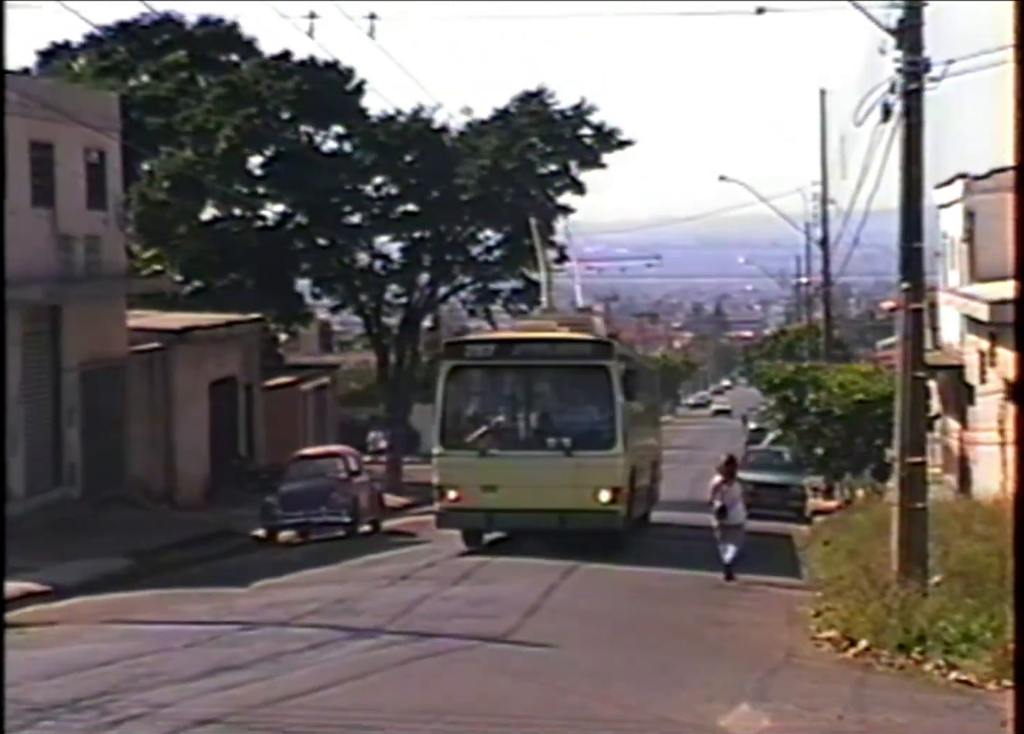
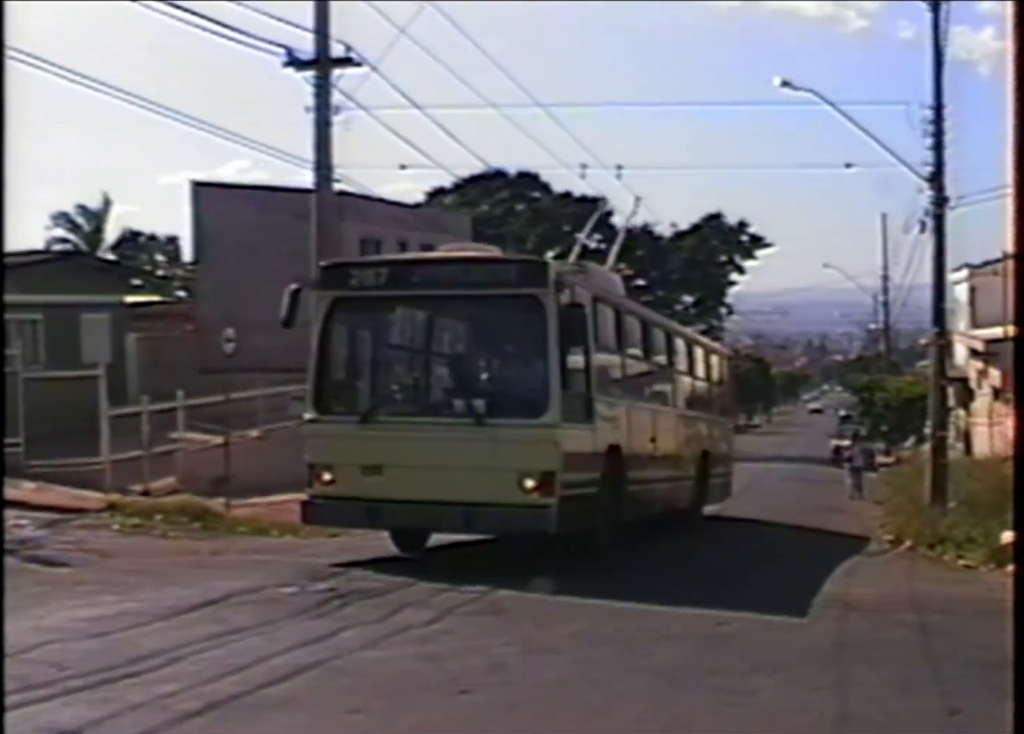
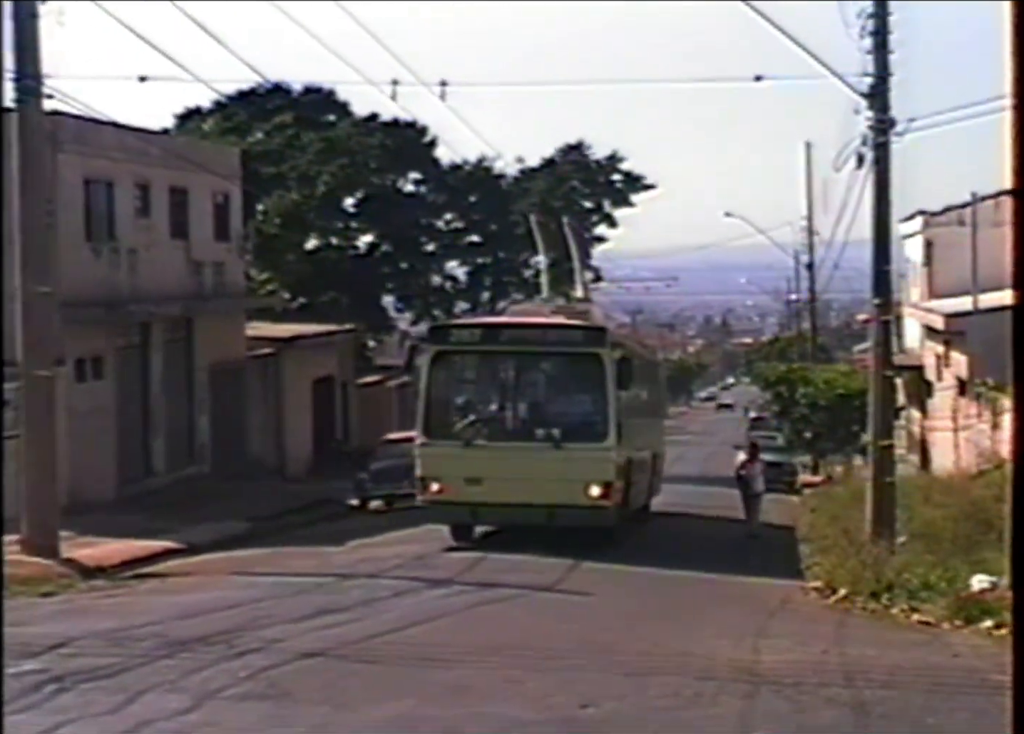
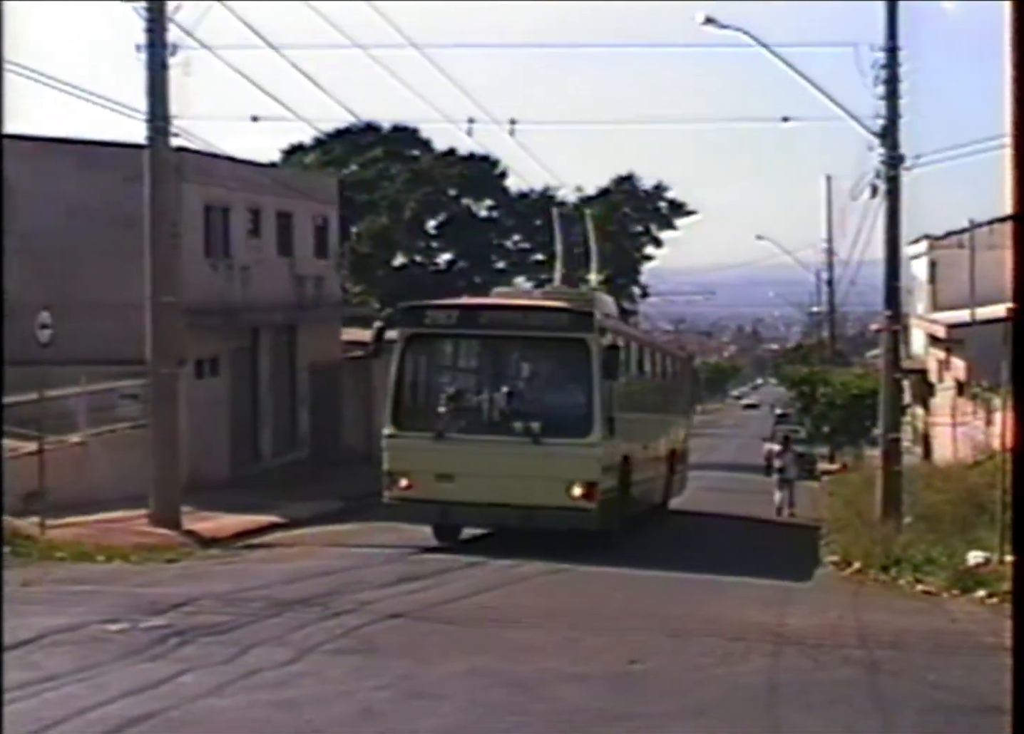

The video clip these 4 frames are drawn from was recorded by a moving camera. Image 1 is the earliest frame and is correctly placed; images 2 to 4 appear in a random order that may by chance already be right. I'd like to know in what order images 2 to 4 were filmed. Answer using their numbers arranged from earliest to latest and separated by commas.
3, 4, 2
